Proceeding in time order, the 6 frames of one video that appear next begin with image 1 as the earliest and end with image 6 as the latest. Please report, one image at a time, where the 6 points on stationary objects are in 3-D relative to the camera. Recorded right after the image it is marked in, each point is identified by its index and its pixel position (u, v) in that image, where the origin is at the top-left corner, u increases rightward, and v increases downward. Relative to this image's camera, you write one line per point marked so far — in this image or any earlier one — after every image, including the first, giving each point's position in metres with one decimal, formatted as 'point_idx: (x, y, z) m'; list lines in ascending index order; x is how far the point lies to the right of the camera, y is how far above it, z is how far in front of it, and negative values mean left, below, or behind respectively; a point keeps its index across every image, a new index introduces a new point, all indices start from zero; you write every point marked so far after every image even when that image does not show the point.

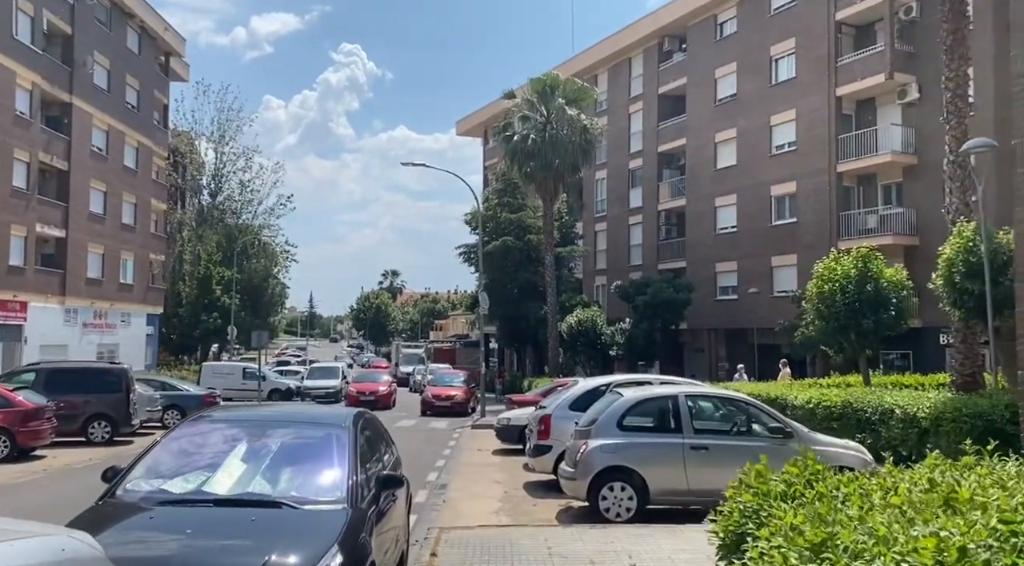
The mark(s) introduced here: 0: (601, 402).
0: (+1.2, -1.6, +9.4) m
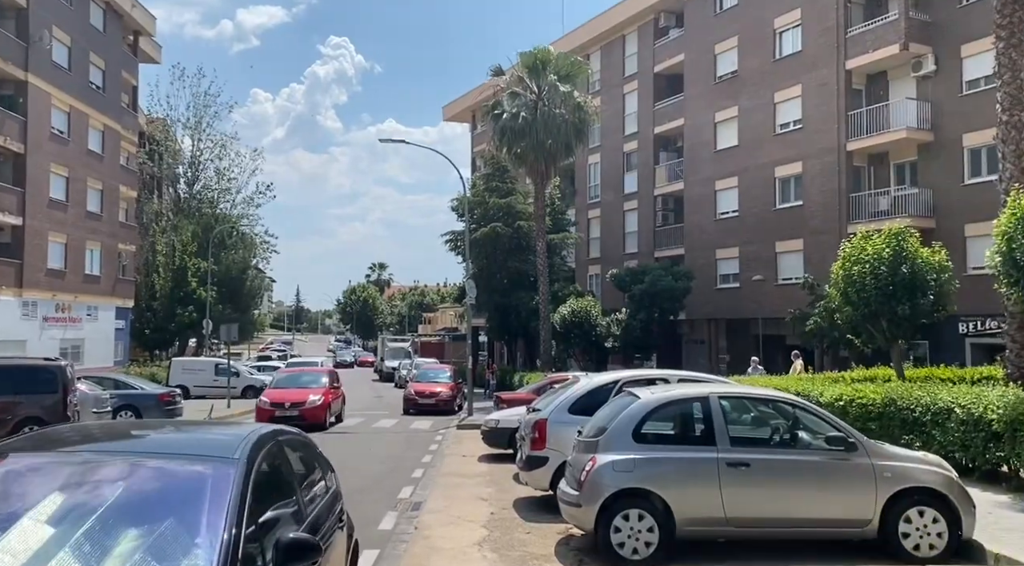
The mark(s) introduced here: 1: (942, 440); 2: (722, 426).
0: (+1.0, -1.3, +7.6) m
1: (+6.0, -2.2, +10.1) m
2: (+2.0, -1.4, +6.9) m
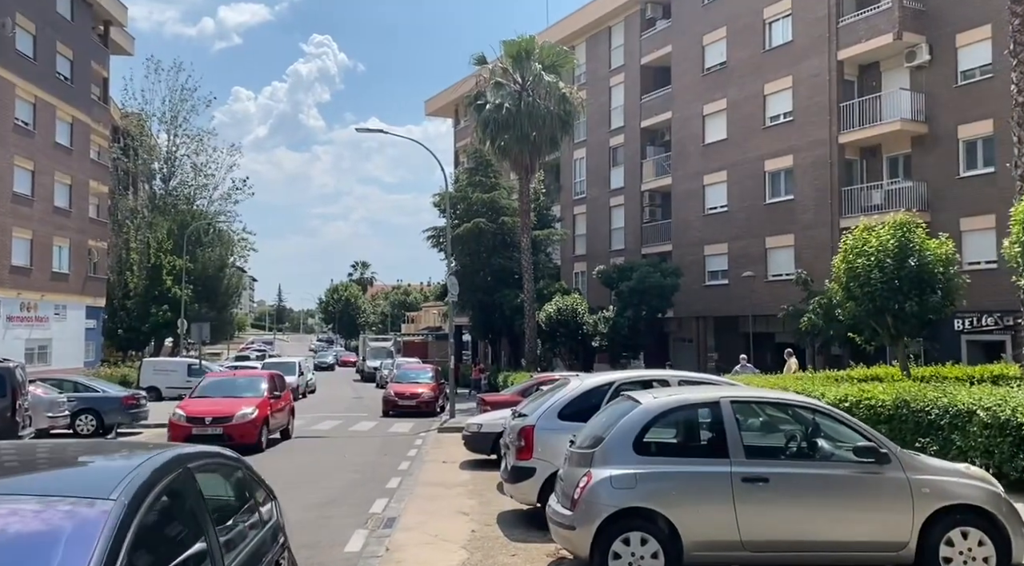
0: (+0.9, -1.2, +6.7) m
1: (+5.7, -2.1, +9.3) m
2: (+1.9, -1.3, +6.1) m
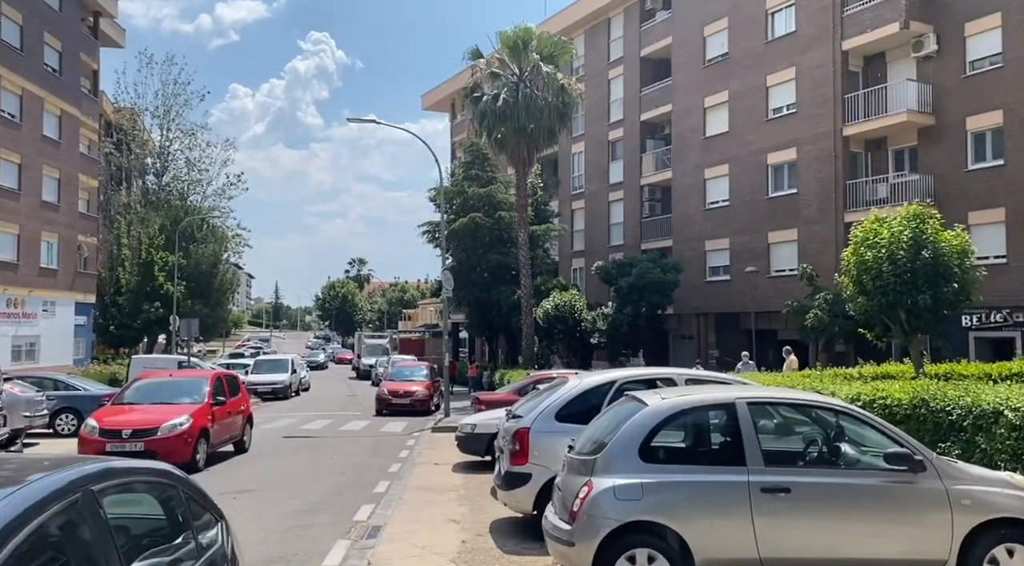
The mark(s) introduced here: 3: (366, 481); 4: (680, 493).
0: (+0.8, -1.1, +6.1) m
1: (+5.7, -2.0, +8.7) m
2: (+1.8, -1.2, +5.5) m
3: (-2.2, -3.0, +11.1) m
4: (+1.2, -1.5, +5.2) m
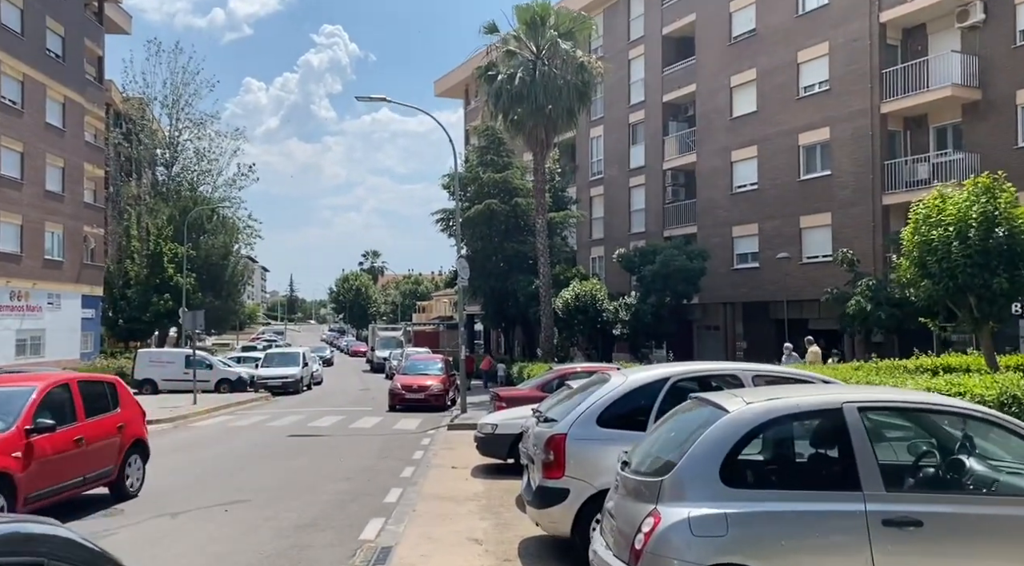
0: (+1.1, -0.9, +4.8) m
1: (+6.0, -1.7, +7.4) m
2: (+2.0, -1.0, +4.2) m
3: (-1.9, -2.8, +9.9) m
4: (+1.4, -1.3, +4.0) m
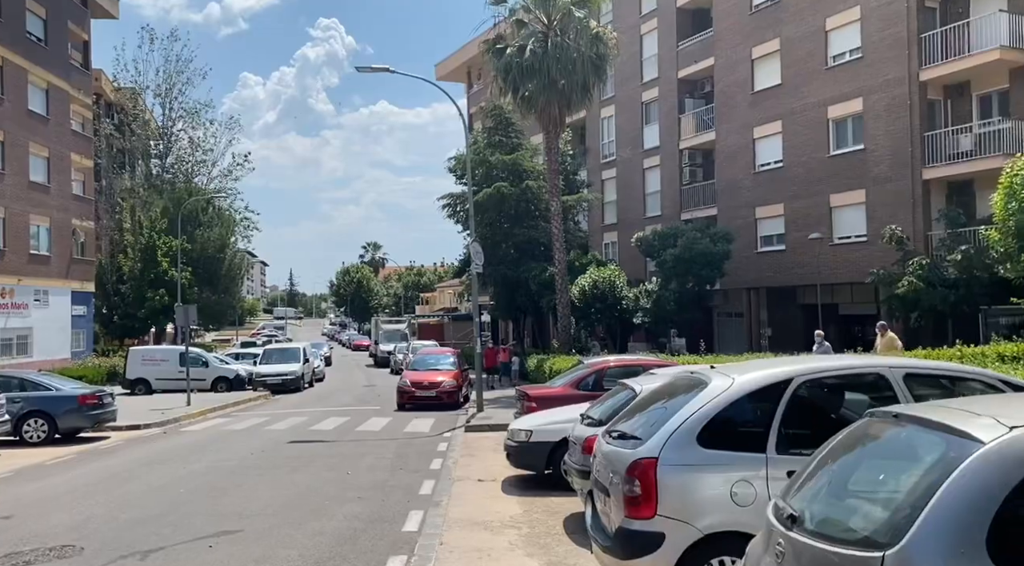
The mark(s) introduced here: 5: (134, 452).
0: (+1.5, -0.7, +3.2) m
1: (+6.5, -1.4, +5.8) m
2: (+2.5, -0.8, +2.5) m
3: (-1.4, -2.6, +8.3) m
4: (+1.9, -1.2, +2.3) m
5: (-7.2, -3.2, +13.9) m
